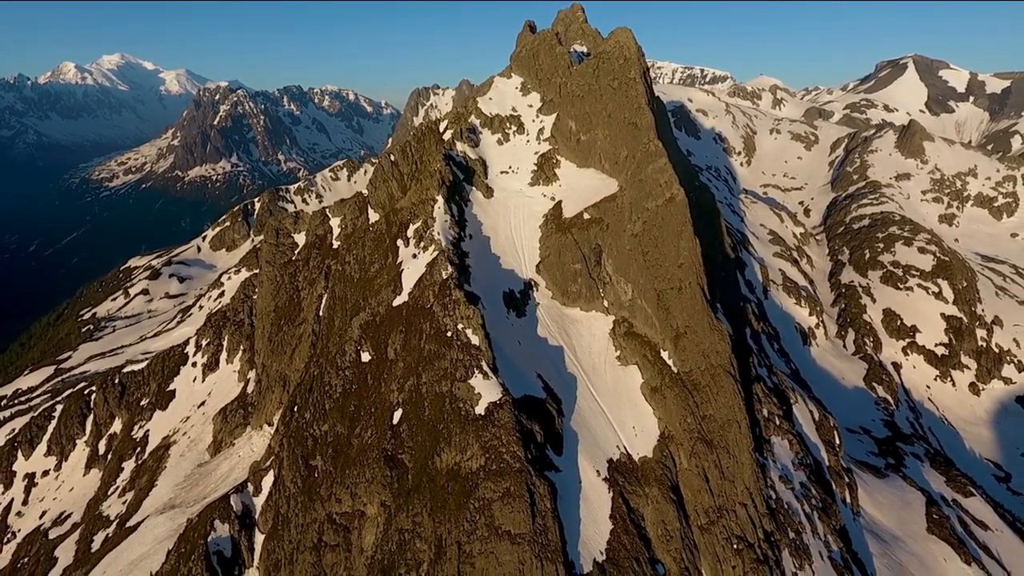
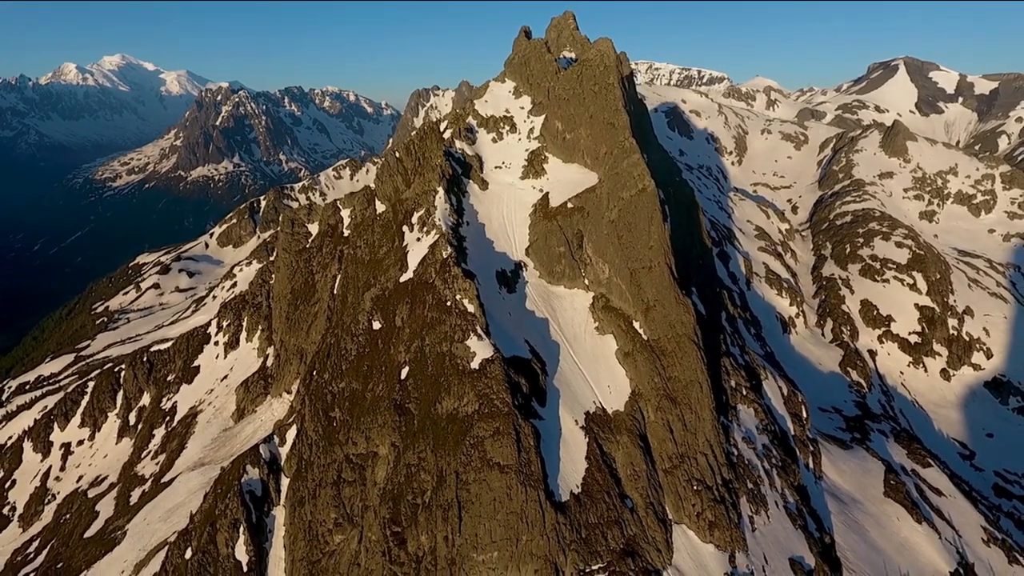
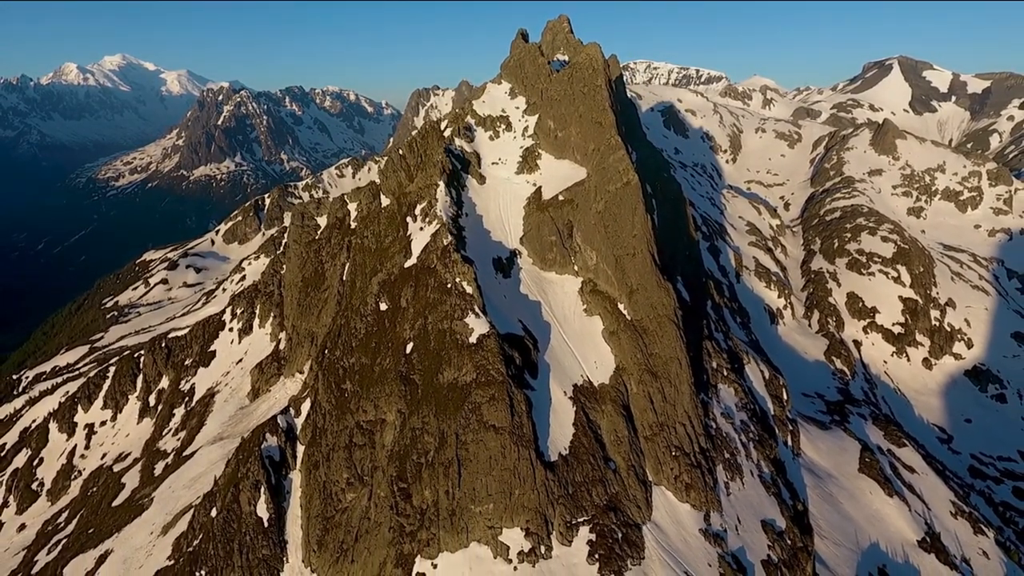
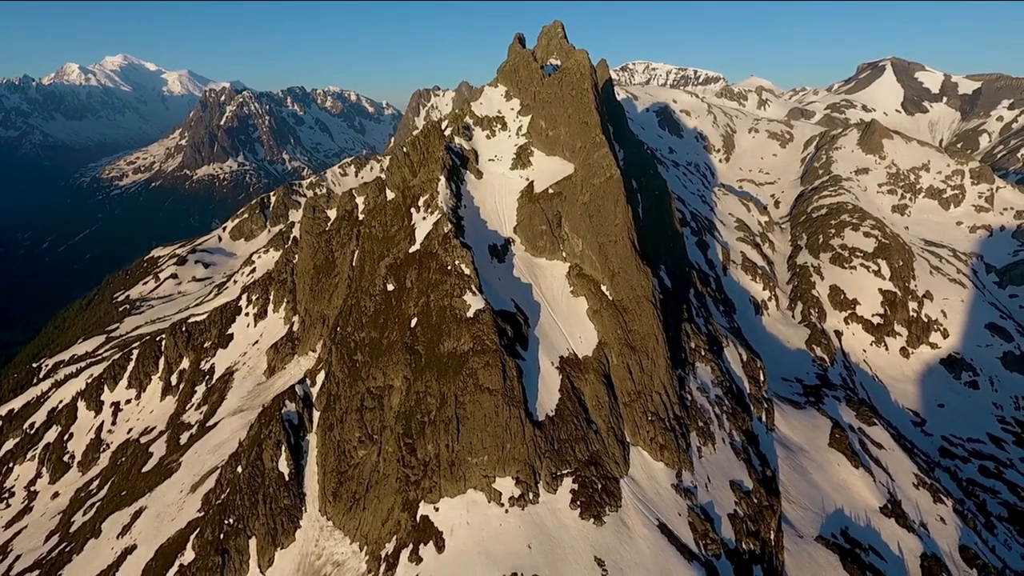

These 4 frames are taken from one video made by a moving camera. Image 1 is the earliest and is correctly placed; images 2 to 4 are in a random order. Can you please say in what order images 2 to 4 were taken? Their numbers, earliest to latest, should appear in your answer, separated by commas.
2, 3, 4
